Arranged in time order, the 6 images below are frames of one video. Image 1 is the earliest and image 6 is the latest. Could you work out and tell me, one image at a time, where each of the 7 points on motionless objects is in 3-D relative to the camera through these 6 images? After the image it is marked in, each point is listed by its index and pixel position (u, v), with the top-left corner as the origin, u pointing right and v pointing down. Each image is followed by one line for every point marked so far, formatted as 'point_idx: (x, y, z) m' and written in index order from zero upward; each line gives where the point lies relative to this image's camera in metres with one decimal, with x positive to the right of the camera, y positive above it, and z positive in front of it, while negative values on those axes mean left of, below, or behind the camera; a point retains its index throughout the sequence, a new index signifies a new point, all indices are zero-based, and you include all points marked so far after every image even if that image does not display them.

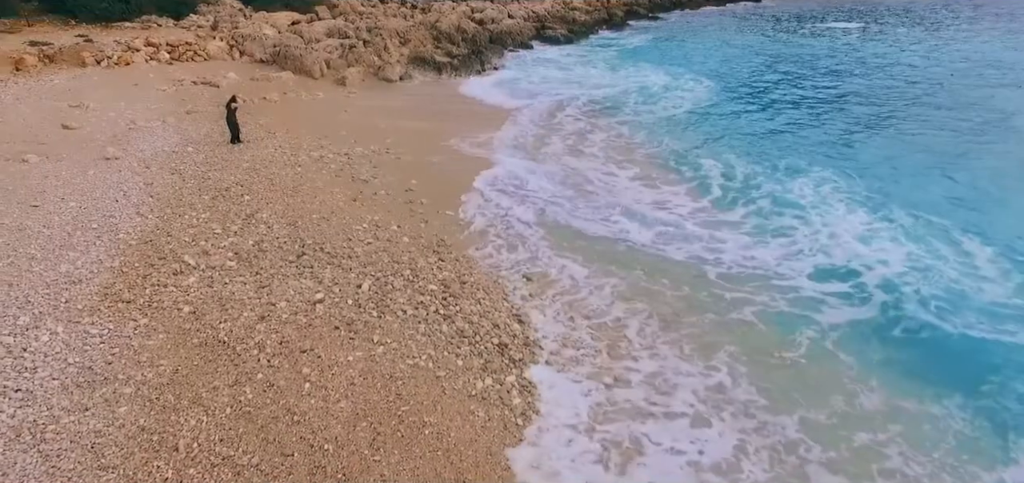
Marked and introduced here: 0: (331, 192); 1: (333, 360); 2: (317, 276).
0: (-4.0, +1.0, +15.2) m
1: (-2.1, -1.4, +8.5) m
2: (-3.0, -0.5, +10.9) m
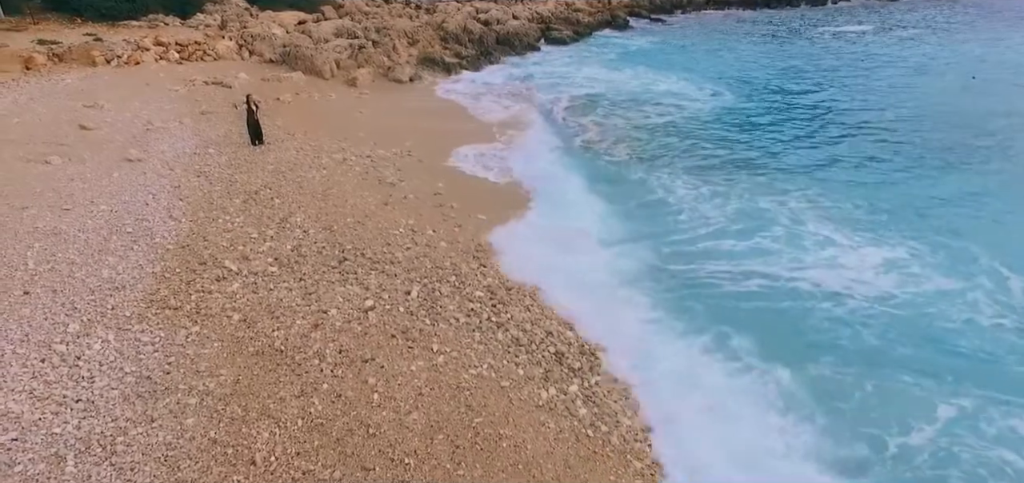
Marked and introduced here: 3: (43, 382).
0: (-3.3, +1.0, +15.1) m
1: (-1.4, -1.5, +8.3) m
2: (-2.3, -0.6, +10.8) m
3: (-5.4, -1.6, +8.0) m
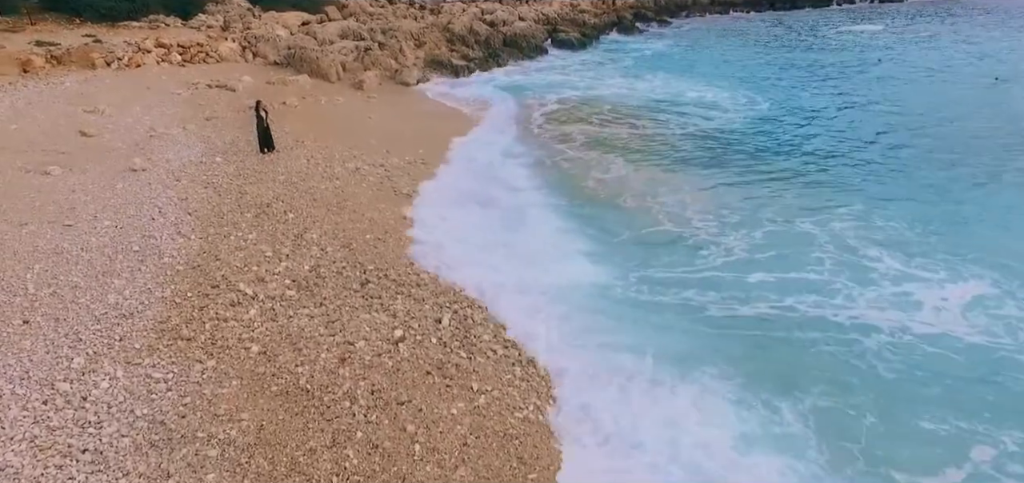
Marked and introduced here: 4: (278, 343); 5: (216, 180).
0: (-2.8, +0.6, +14.3) m
1: (-0.8, -1.9, +7.6) m
2: (-1.8, -1.0, +10.0) m
3: (-4.8, -1.9, +7.3) m
4: (-3.0, -1.3, +9.1) m
5: (-6.7, +1.4, +15.7) m
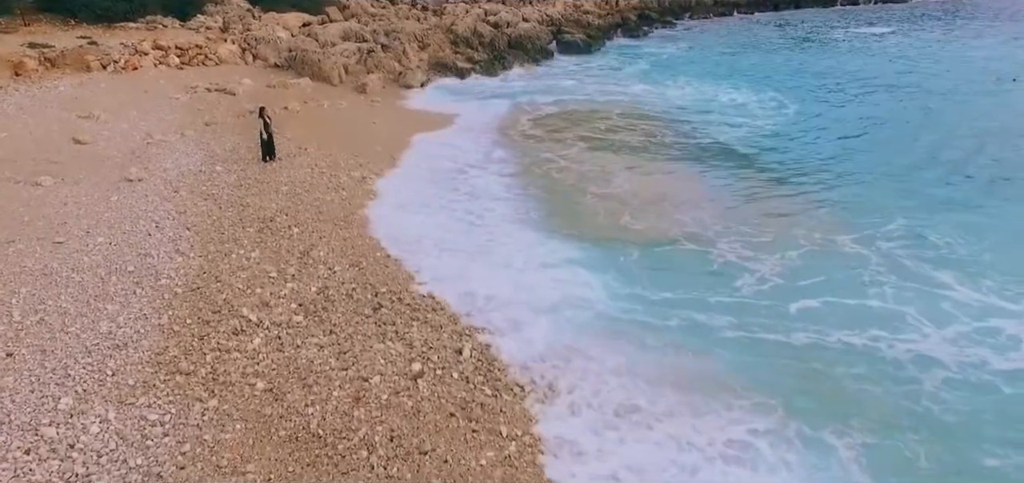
0: (-2.4, +0.3, +13.5) m
1: (-0.5, -2.2, +6.8) m
2: (-1.4, -1.3, +9.2) m
3: (-4.5, -2.2, +6.5) m
4: (-2.7, -1.6, +8.3) m
5: (-6.3, +1.1, +15.0) m
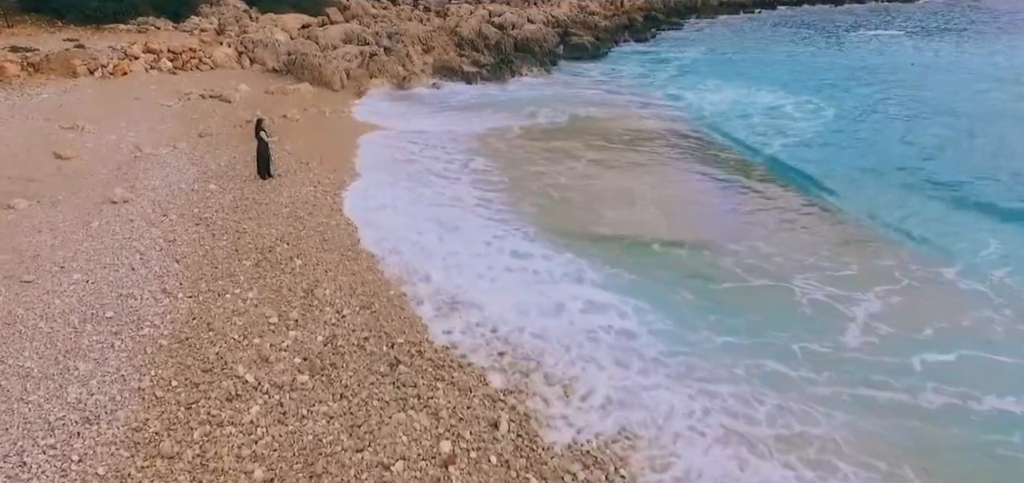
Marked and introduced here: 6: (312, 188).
0: (-2.0, -0.2, +12.1) m
1: (0.0, -2.8, +5.4) m
2: (-0.9, -1.8, +7.8) m
3: (-4.0, -2.8, +5.1) m
4: (-2.2, -2.2, +6.9) m
5: (-5.9, +0.5, +13.6) m
6: (-4.5, +1.2, +15.6) m
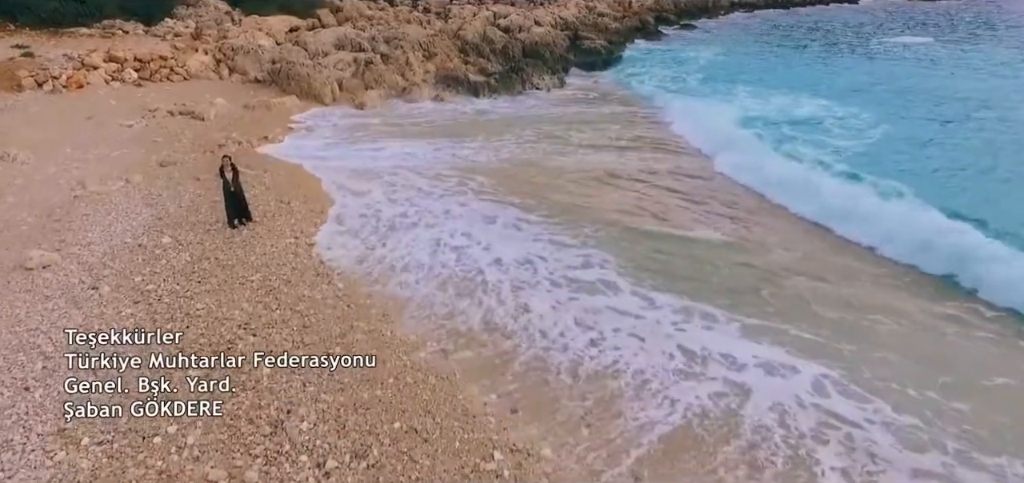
0: (-1.4, -1.4, +8.9) m
1: (+0.7, -3.9, +2.2) m
2: (-0.3, -3.0, +4.6) m
3: (-3.4, -4.0, +1.8) m
4: (-1.6, -3.4, +3.7) m
5: (-5.3, -0.7, +10.3) m
6: (-3.9, 0.0, +12.3) m
